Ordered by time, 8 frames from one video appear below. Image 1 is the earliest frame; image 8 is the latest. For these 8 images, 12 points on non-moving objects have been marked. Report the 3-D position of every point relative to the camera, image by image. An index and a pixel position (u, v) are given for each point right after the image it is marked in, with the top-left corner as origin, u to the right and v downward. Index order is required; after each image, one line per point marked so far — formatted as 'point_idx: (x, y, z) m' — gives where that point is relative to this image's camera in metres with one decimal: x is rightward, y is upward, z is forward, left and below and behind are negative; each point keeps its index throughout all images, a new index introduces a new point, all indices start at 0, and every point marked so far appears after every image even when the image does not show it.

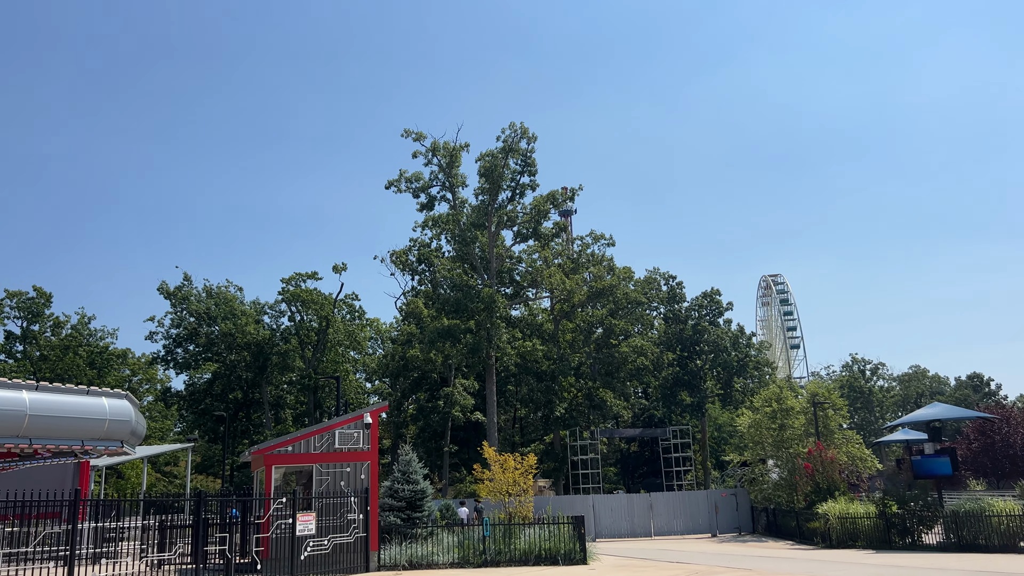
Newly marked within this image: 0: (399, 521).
0: (-2.7, -5.5, +19.2) m
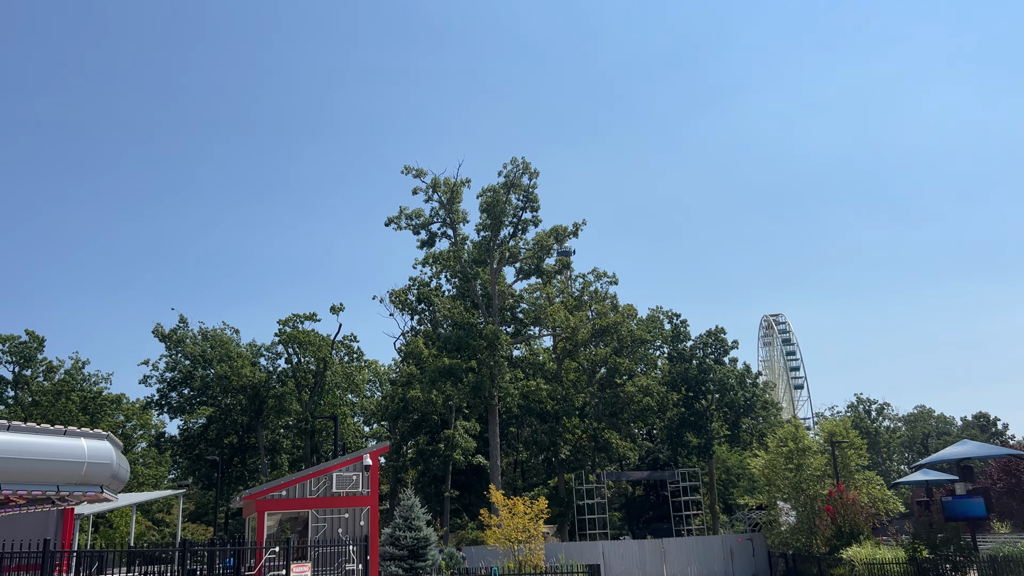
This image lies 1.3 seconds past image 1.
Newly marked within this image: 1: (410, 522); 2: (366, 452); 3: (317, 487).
0: (-2.5, -6.3, +17.9) m
1: (-2.4, -5.4, +18.8) m
2: (-3.0, -3.4, +16.5) m
3: (-3.9, -4.0, +16.2) m
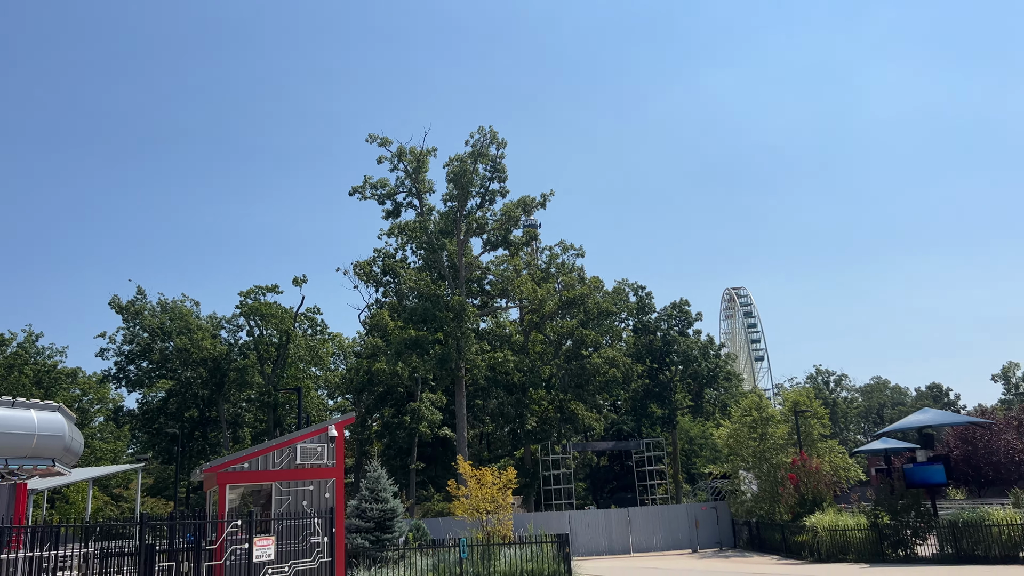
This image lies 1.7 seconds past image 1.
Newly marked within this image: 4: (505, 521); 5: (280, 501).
0: (-3.2, -5.6, +17.6) m
1: (-3.1, -4.7, +18.5) m
2: (-3.6, -2.7, +16.1) m
3: (-4.5, -3.3, +15.8) m
4: (-0.2, -5.6, +19.3) m
5: (-4.5, -4.1, +15.6) m
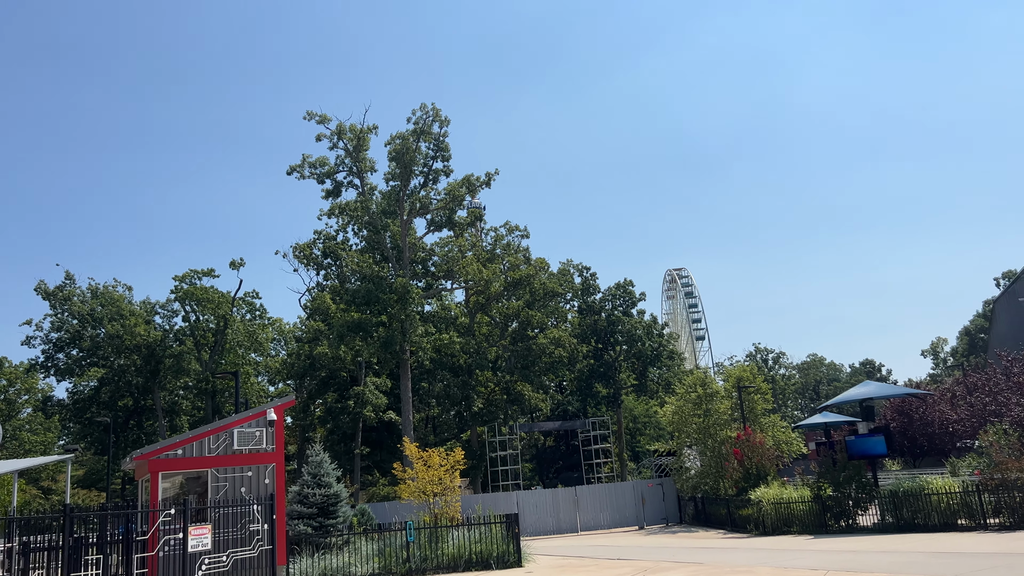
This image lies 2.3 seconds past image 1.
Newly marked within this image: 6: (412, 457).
0: (-4.3, -5.1, +17.1) m
1: (-4.3, -4.2, +17.9) m
2: (-4.6, -2.3, +15.4) m
3: (-5.5, -2.9, +15.1) m
4: (-1.4, -5.0, +18.9) m
5: (-5.4, -3.7, +14.9) m
6: (-2.4, -4.1, +19.5) m
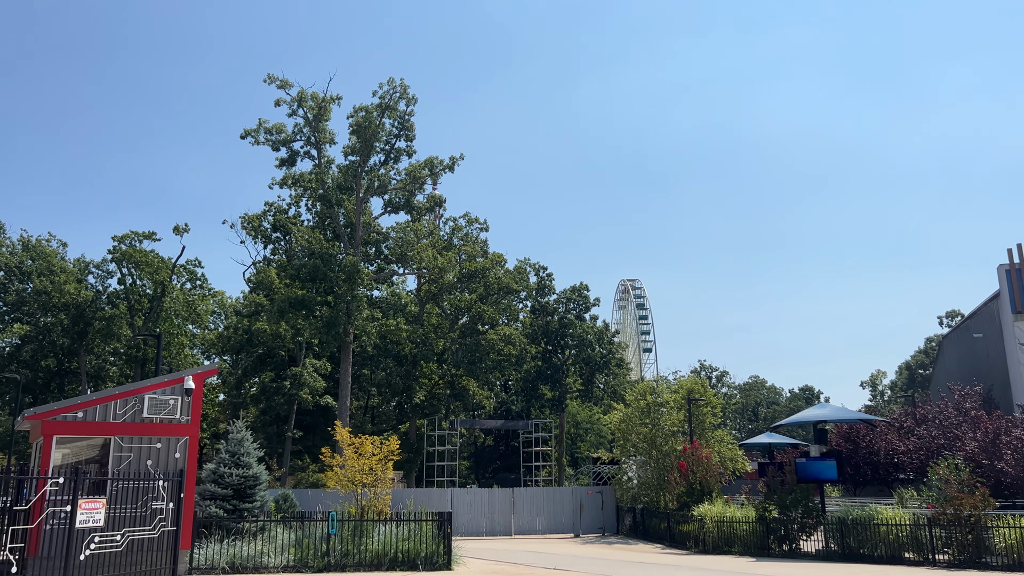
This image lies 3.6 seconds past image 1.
0: (-5.6, -4.3, +15.6) m
1: (-5.6, -3.4, +16.4) m
2: (-5.6, -1.5, +14.0) m
3: (-6.5, -2.0, +13.5) m
4: (-2.8, -4.5, +17.6) m
5: (-6.5, -2.8, +13.4) m
6: (-3.8, -3.5, +18.1) m
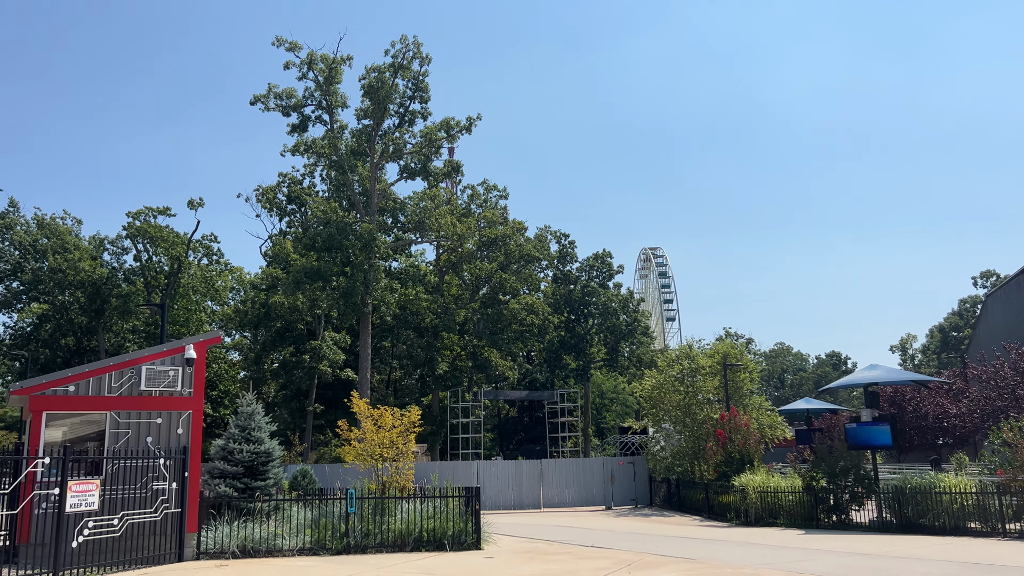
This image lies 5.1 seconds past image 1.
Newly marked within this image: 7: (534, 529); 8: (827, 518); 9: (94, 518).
0: (-5.0, -3.7, +14.5) m
1: (-5.0, -2.7, +15.3) m
2: (-5.1, -0.9, +12.8) m
3: (-6.0, -1.5, +12.4) m
4: (-2.2, -3.7, +16.5) m
5: (-6.0, -2.2, +12.3) m
6: (-3.2, -2.7, +16.9) m
7: (+0.5, -5.8, +19.6) m
8: (+7.5, -5.5, +19.4) m
9: (-5.6, -3.1, +10.9) m
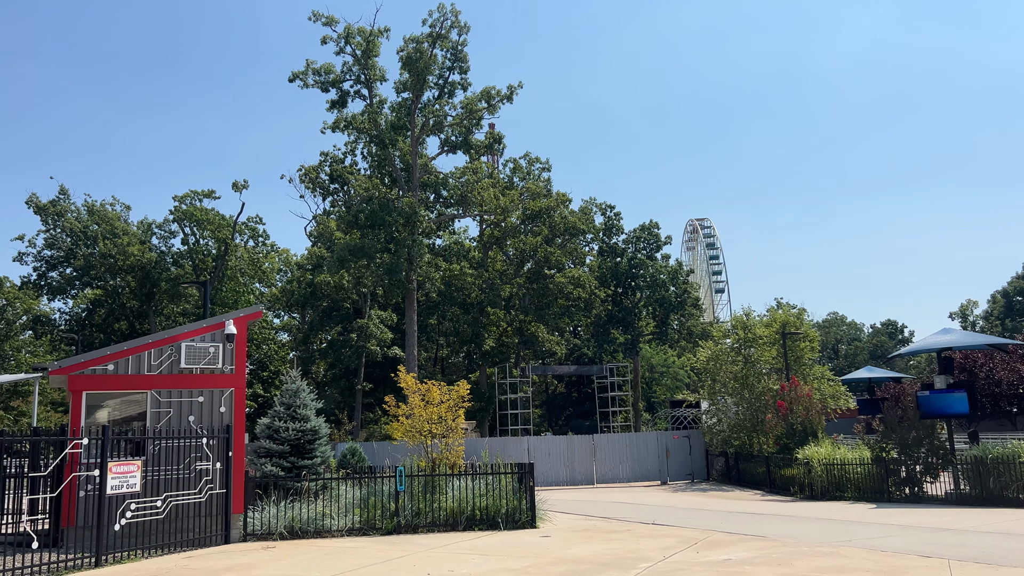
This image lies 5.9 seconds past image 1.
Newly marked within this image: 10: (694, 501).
0: (-4.0, -3.2, +14.1) m
1: (-4.0, -2.3, +14.9) m
2: (-4.3, -0.5, +12.3) m
3: (-5.2, -1.1, +12.0) m
4: (-1.1, -3.1, +15.9) m
5: (-5.2, -1.9, +11.9) m
6: (-2.1, -2.1, +16.4) m
7: (+1.8, -5.1, +18.9) m
8: (+8.8, -4.6, +18.4) m
9: (-4.9, -2.7, +10.5) m
10: (+4.4, -5.2, +19.8) m
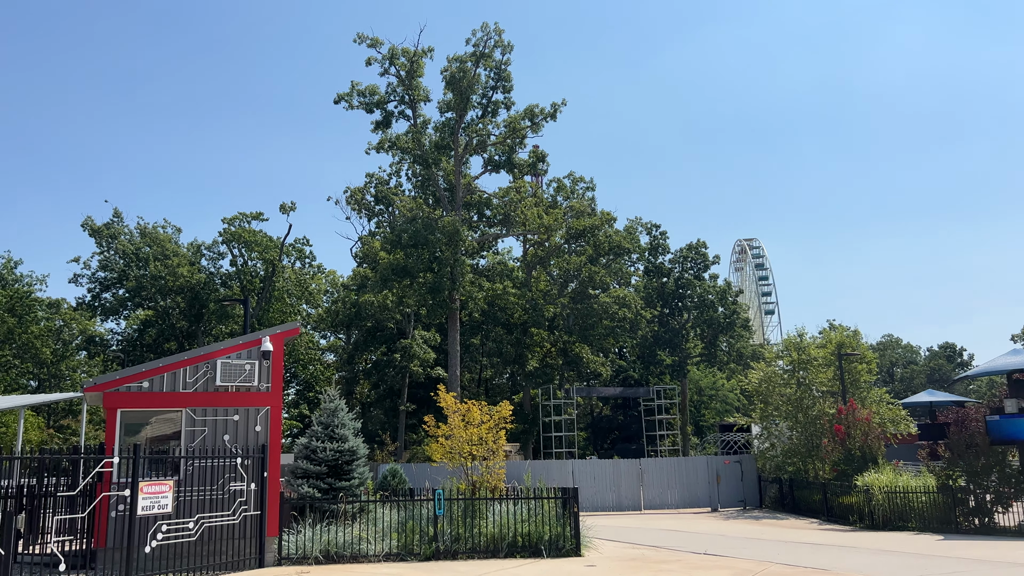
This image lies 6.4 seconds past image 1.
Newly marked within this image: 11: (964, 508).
0: (-3.3, -3.5, +13.8) m
1: (-3.2, -2.6, +14.6) m
2: (-3.7, -0.7, +12.1) m
3: (-4.6, -1.3, +11.8) m
4: (-0.3, -3.5, +15.4) m
5: (-4.6, -2.1, +11.7) m
6: (-1.3, -2.4, +16.0) m
7: (+2.8, -5.5, +18.2) m
8: (+9.7, -5.0, +17.3) m
9: (-4.3, -2.9, +10.2) m
10: (+5.5, -5.7, +19.0) m
11: (+9.7, -4.7, +17.3) m
